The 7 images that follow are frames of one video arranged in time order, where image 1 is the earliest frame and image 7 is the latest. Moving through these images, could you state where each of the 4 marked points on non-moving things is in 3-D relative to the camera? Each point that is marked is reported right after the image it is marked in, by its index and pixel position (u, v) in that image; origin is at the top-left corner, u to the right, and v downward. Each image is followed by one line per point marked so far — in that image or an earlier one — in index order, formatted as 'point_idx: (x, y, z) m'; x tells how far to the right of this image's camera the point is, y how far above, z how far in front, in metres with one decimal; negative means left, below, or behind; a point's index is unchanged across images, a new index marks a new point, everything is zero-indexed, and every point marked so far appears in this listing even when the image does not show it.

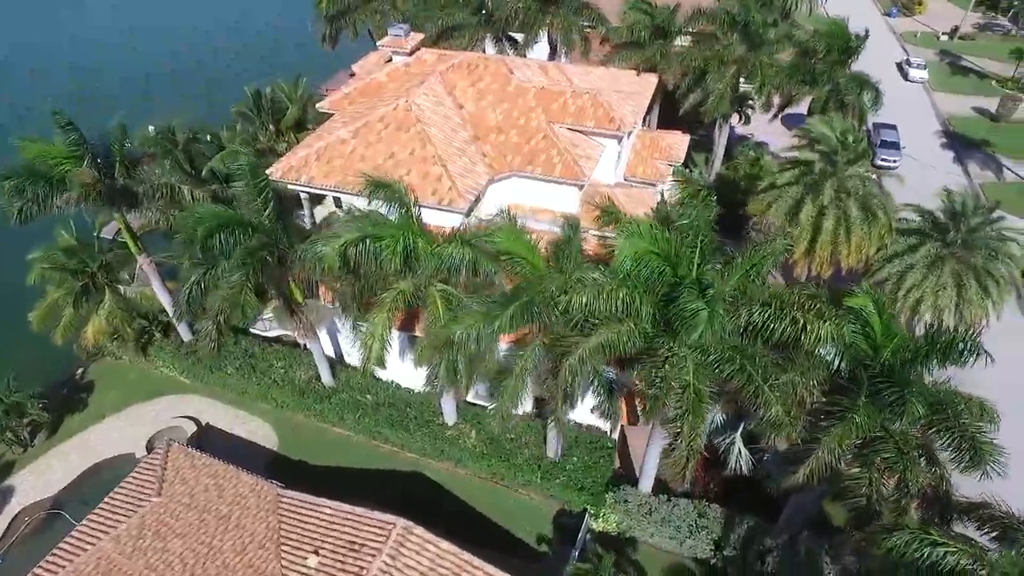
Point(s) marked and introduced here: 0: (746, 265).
0: (+5.1, +0.6, +14.6) m
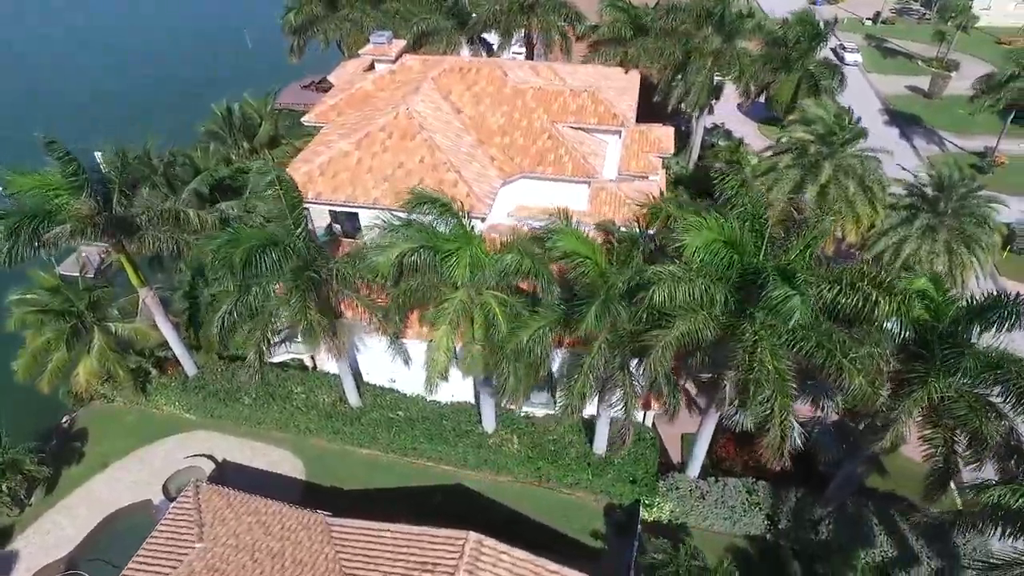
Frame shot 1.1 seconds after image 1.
0: (+6.7, +1.0, +15.1) m
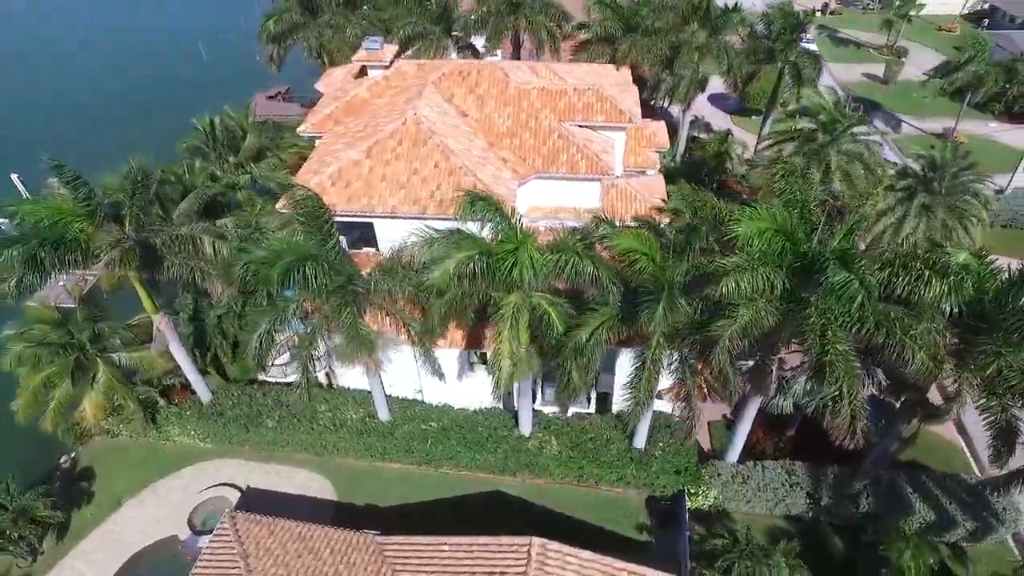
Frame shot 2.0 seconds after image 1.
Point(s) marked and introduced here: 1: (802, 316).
0: (+8.1, +1.5, +15.6) m
1: (+6.8, -0.7, +14.5) m
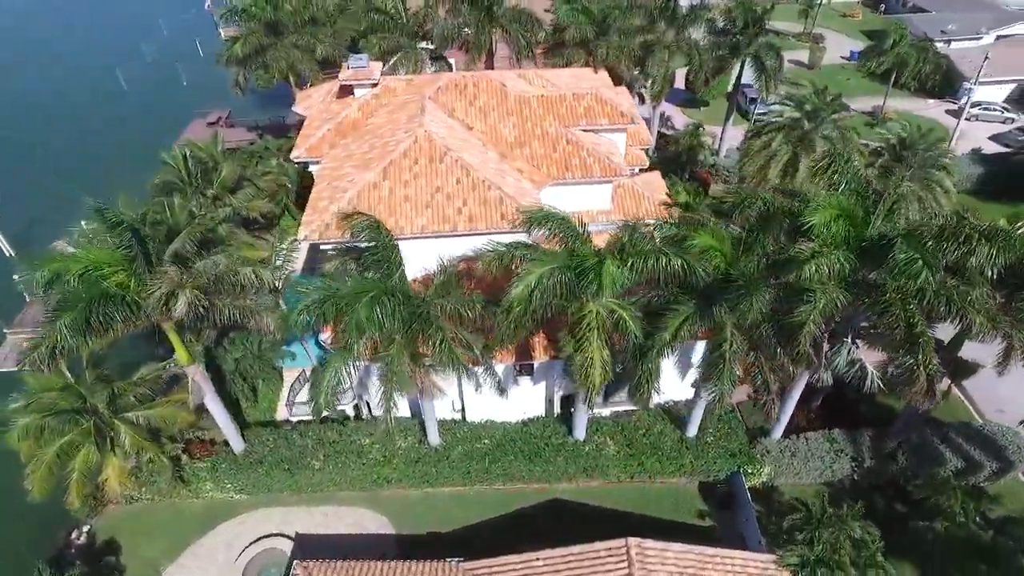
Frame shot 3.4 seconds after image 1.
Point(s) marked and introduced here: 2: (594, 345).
0: (+10.1, +2.1, +16.8) m
1: (+9.1, -0.2, +15.5) m
2: (+2.2, -1.5, +16.8) m
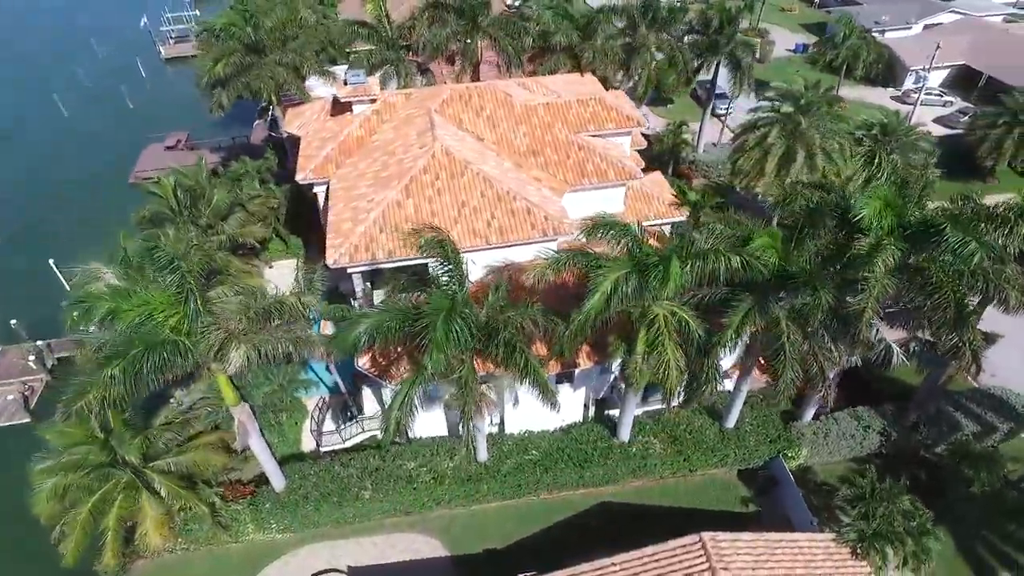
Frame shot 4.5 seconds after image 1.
0: (+11.6, +2.6, +17.8) m
1: (+10.9, +0.3, +16.5) m
2: (+4.0, -1.6, +17.0) m
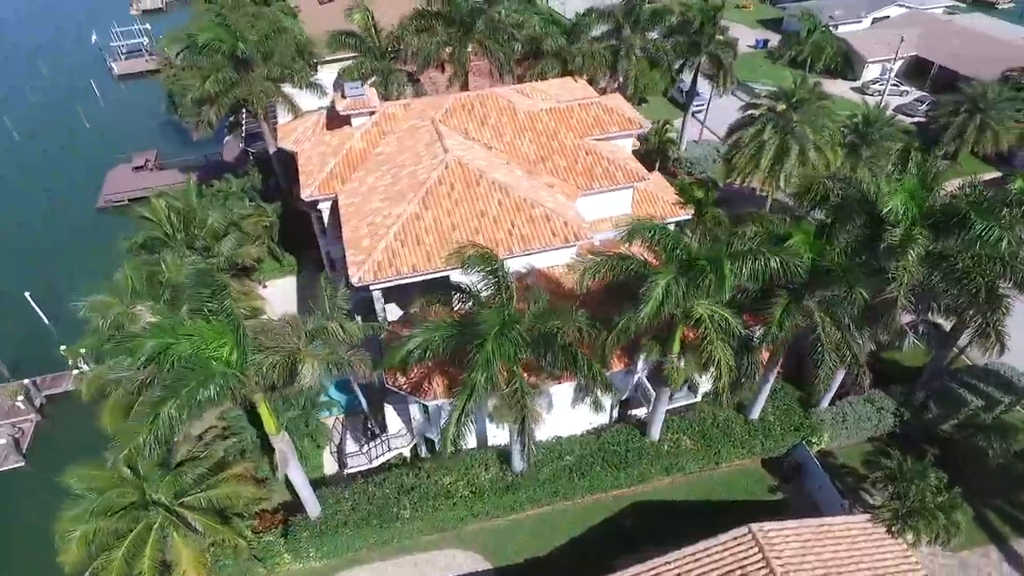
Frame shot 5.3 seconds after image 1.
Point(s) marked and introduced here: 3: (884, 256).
0: (+12.5, +3.0, +18.6) m
1: (+12.1, +0.7, +17.2) m
2: (+5.3, -1.6, +17.3) m
3: (+10.5, +0.9, +17.7) m
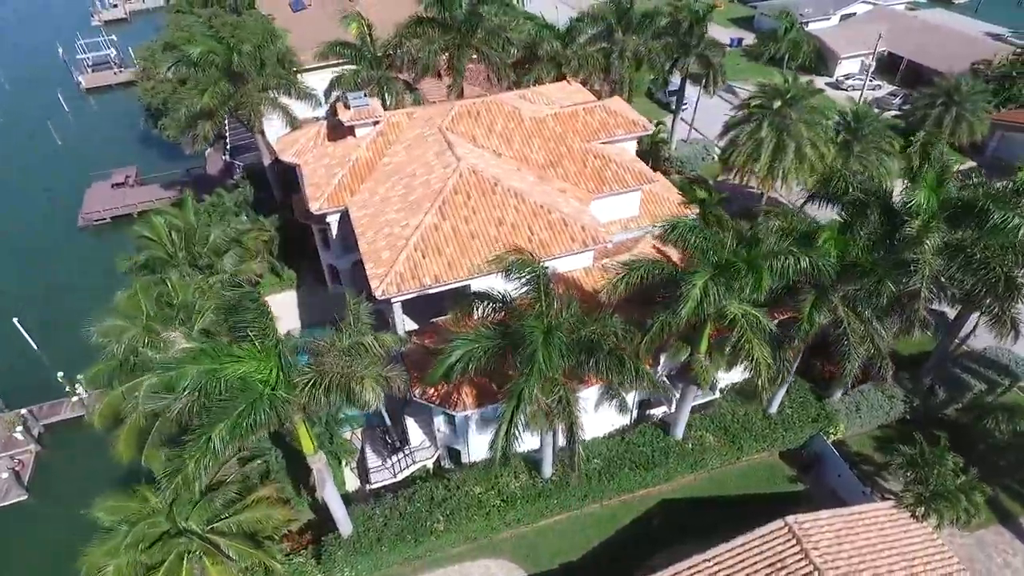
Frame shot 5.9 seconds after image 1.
0: (+13.3, +3.3, +19.3) m
1: (+13.0, +0.9, +17.9) m
2: (+6.3, -1.6, +17.6) m
3: (+11.4, +1.1, +18.2) m
